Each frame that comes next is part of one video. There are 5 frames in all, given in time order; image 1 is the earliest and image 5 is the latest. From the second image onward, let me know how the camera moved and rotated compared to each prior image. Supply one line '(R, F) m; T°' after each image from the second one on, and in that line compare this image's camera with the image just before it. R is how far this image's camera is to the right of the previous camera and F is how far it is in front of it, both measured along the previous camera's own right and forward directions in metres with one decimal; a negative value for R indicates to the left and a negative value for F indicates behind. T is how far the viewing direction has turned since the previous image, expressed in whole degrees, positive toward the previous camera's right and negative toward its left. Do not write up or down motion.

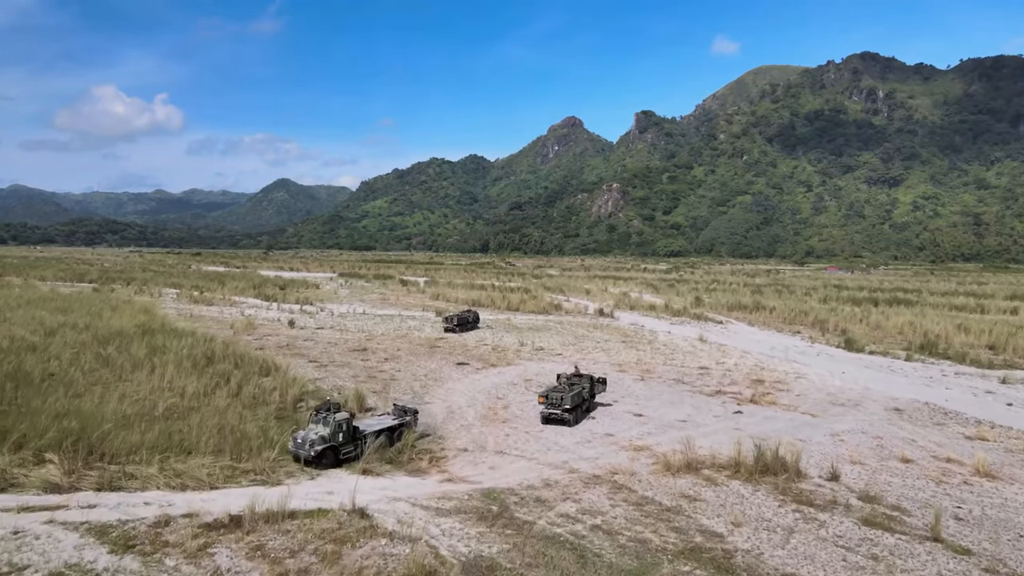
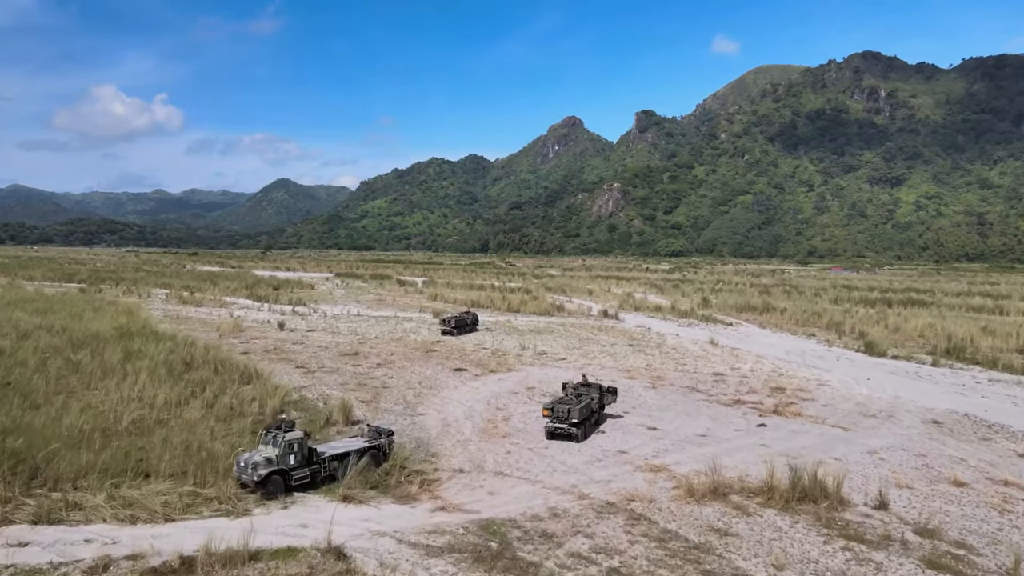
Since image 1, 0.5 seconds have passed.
(0.0, +1.1) m; 0°
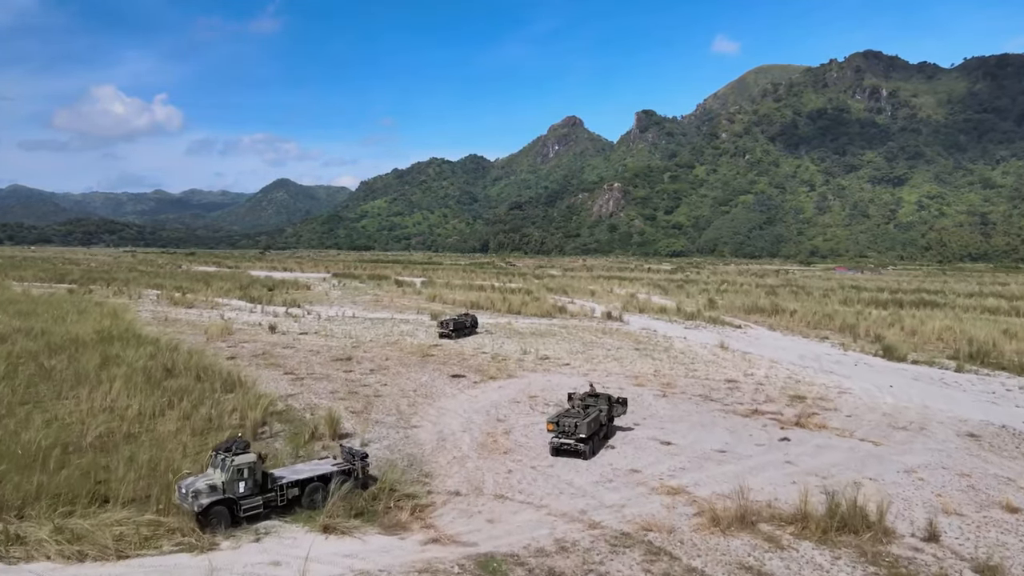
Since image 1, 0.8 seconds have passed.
(0.0, +0.9) m; 0°
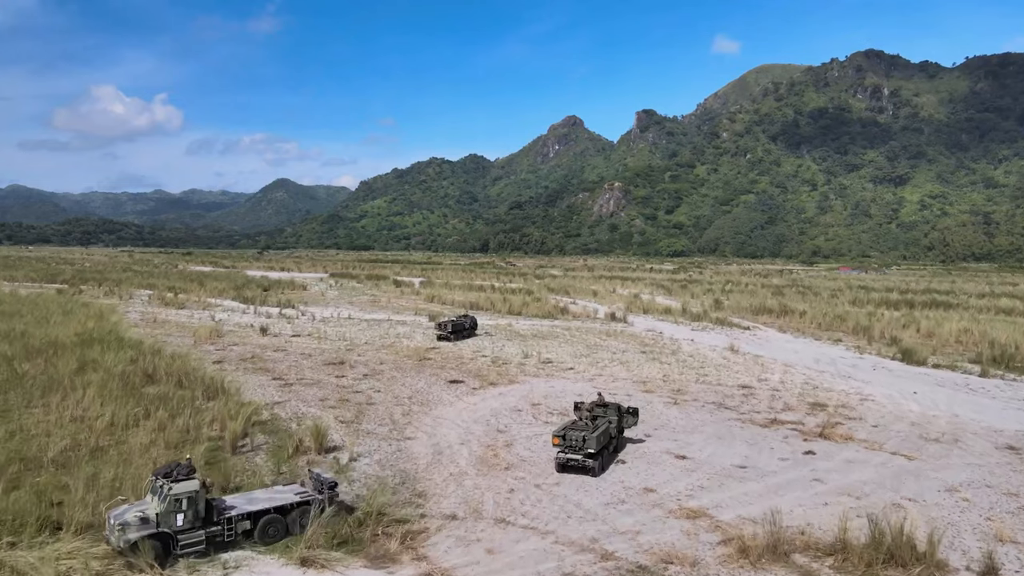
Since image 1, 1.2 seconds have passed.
(0.0, +0.8) m; 0°
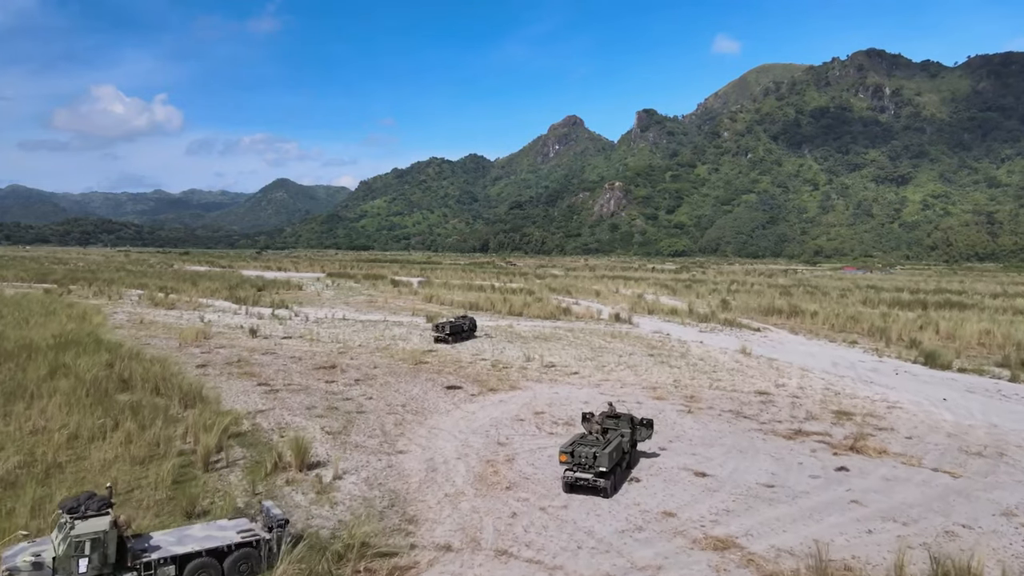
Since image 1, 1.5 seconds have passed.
(0.0, +0.9) m; 0°
